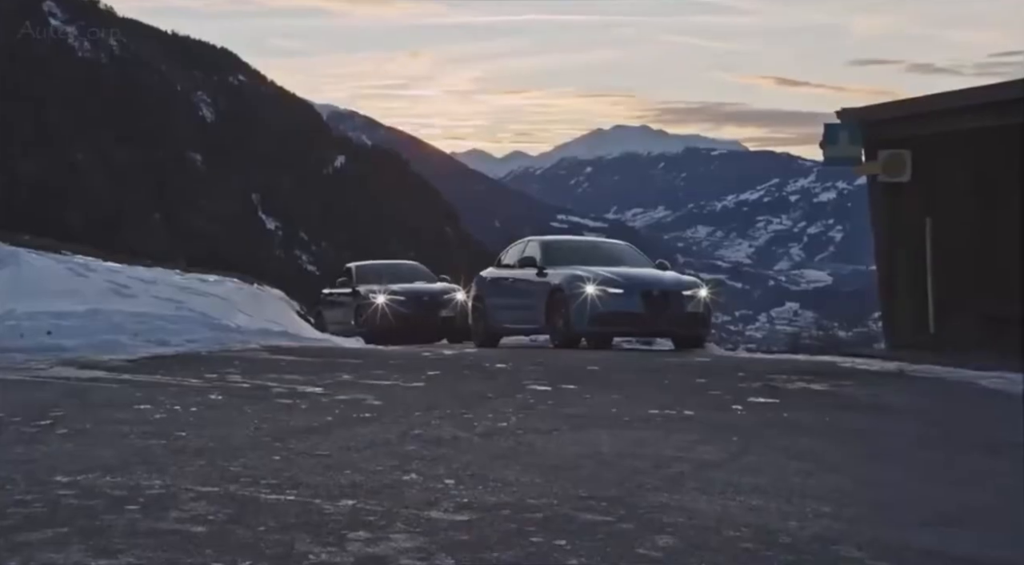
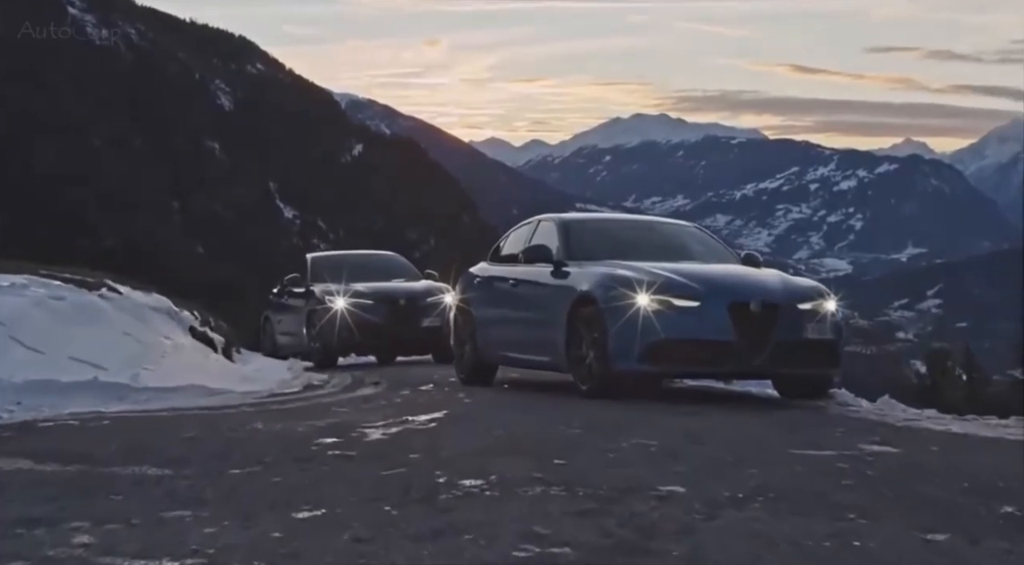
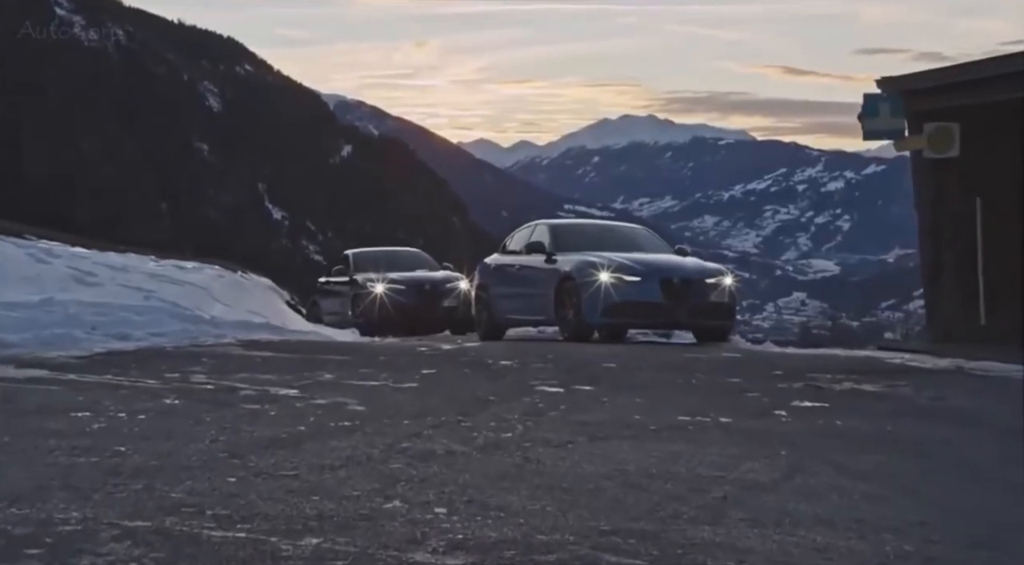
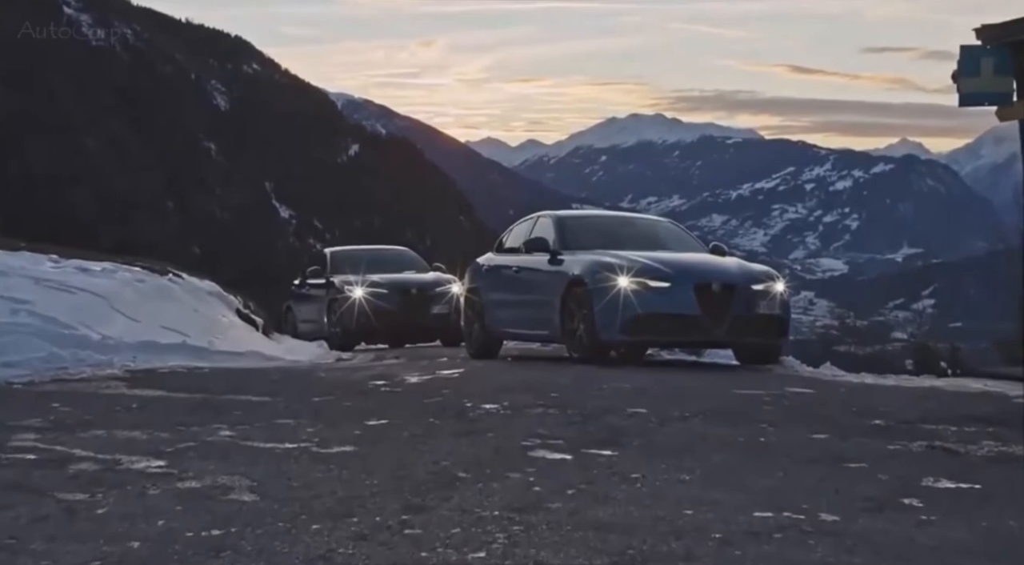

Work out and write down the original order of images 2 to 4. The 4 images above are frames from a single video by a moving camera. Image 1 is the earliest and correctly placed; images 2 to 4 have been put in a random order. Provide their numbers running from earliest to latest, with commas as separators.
3, 4, 2
